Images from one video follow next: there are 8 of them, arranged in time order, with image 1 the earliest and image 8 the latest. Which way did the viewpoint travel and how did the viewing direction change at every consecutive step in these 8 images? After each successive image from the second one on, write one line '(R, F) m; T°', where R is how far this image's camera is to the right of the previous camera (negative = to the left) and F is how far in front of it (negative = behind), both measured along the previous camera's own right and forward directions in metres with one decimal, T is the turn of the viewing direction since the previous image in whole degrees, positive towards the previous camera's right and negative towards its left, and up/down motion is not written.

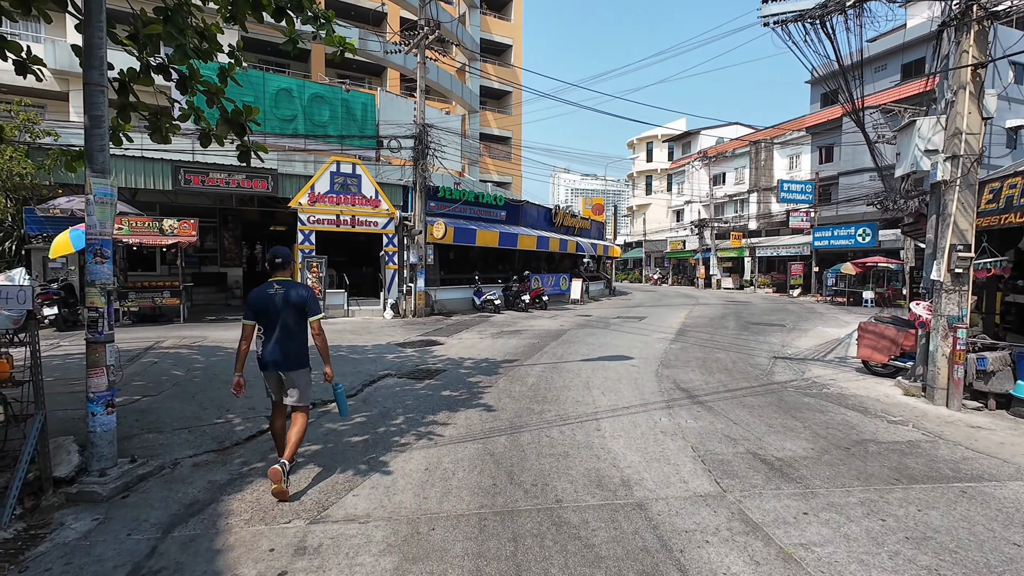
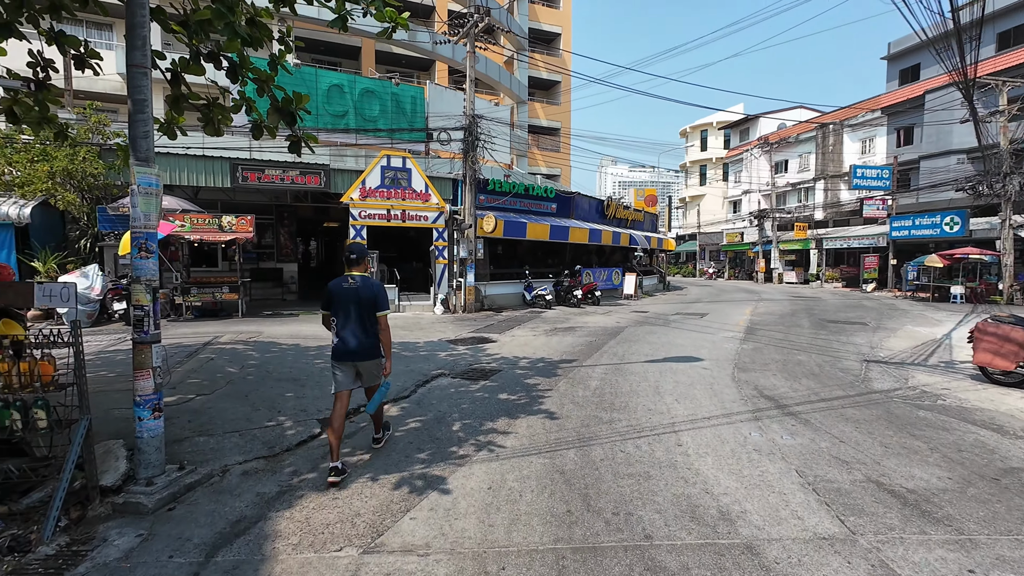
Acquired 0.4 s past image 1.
(-0.2, +0.5) m; -5°
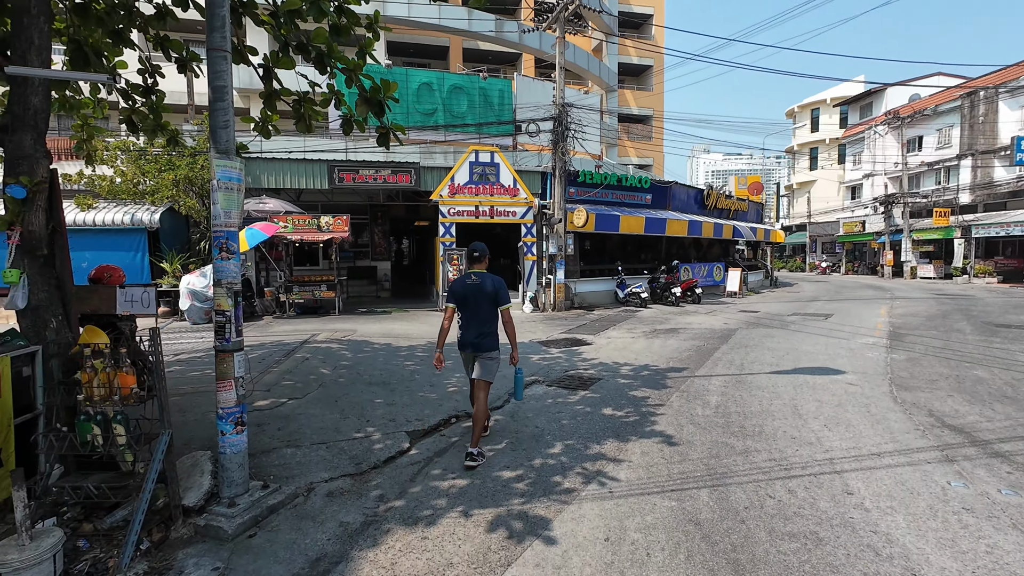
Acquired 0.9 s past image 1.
(-0.2, +0.6) m; -10°
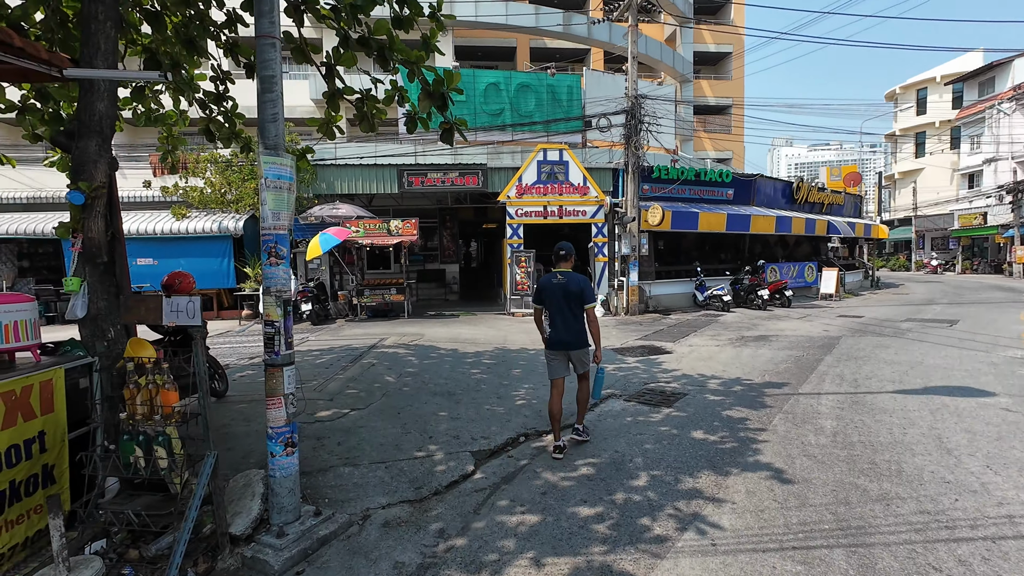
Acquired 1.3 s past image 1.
(-0.1, +0.5) m; -8°
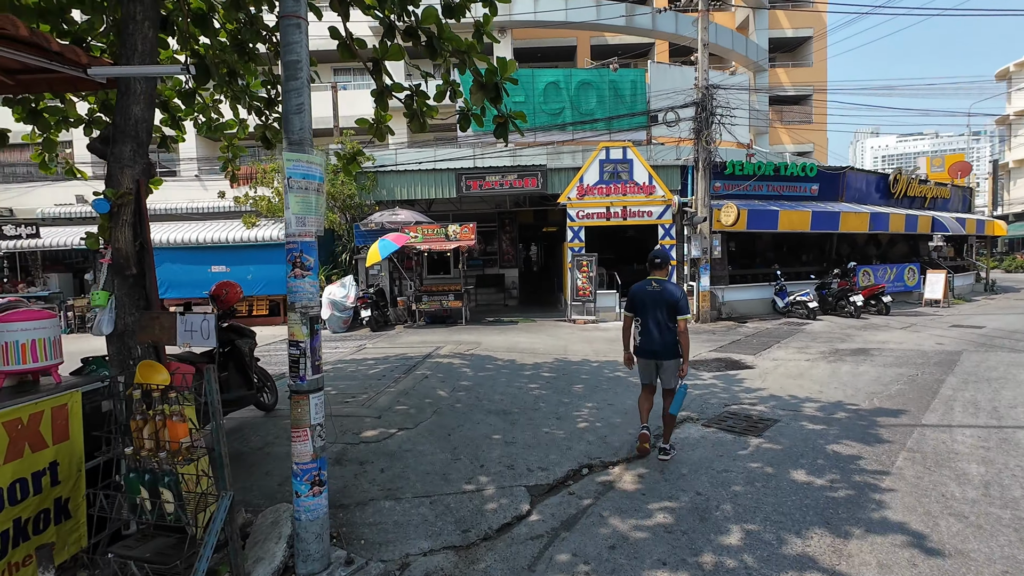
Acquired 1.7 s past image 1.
(0.0, +0.5) m; -7°
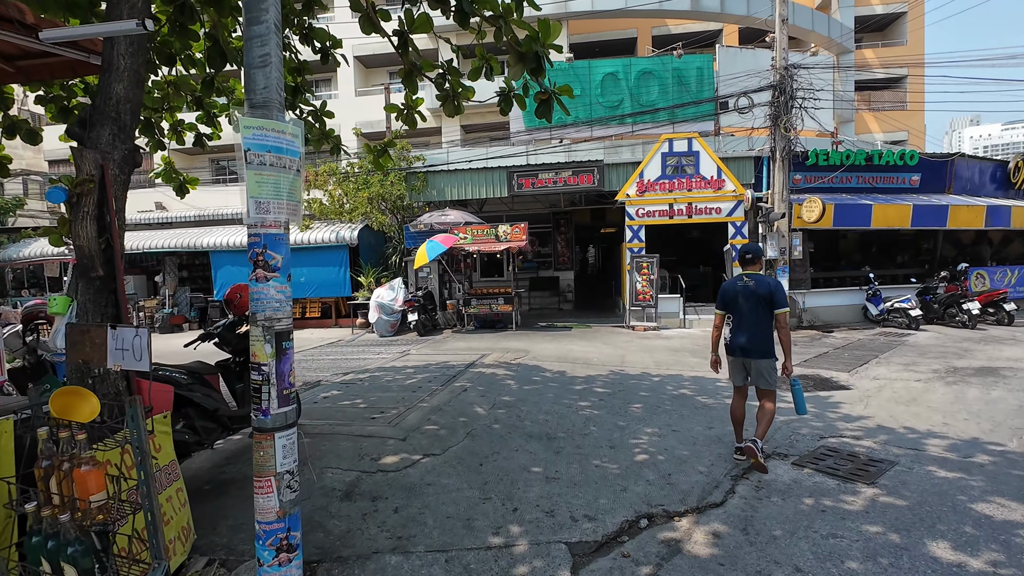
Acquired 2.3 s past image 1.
(+0.1, +0.7) m; -7°
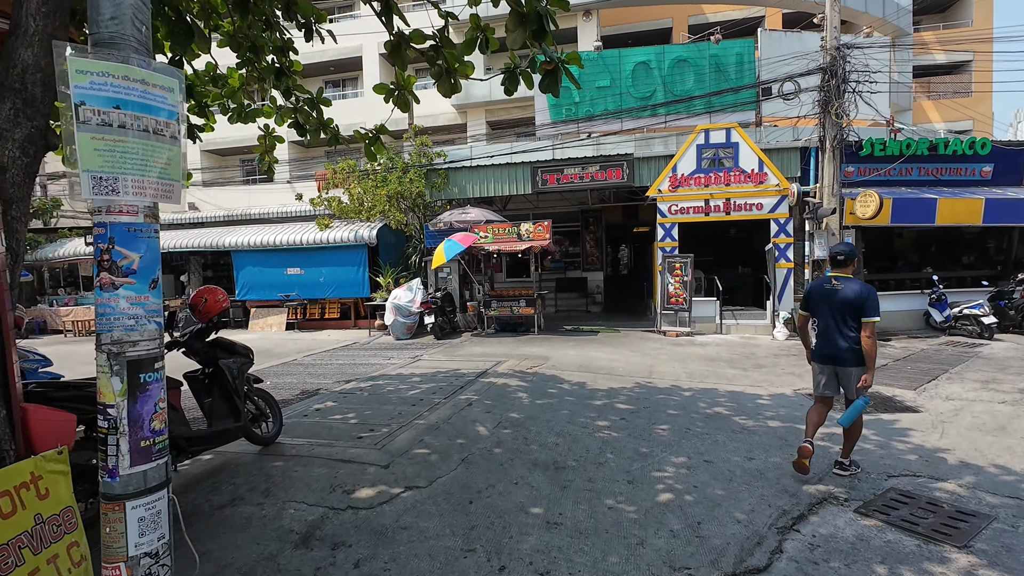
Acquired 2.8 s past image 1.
(+0.2, +0.6) m; -4°
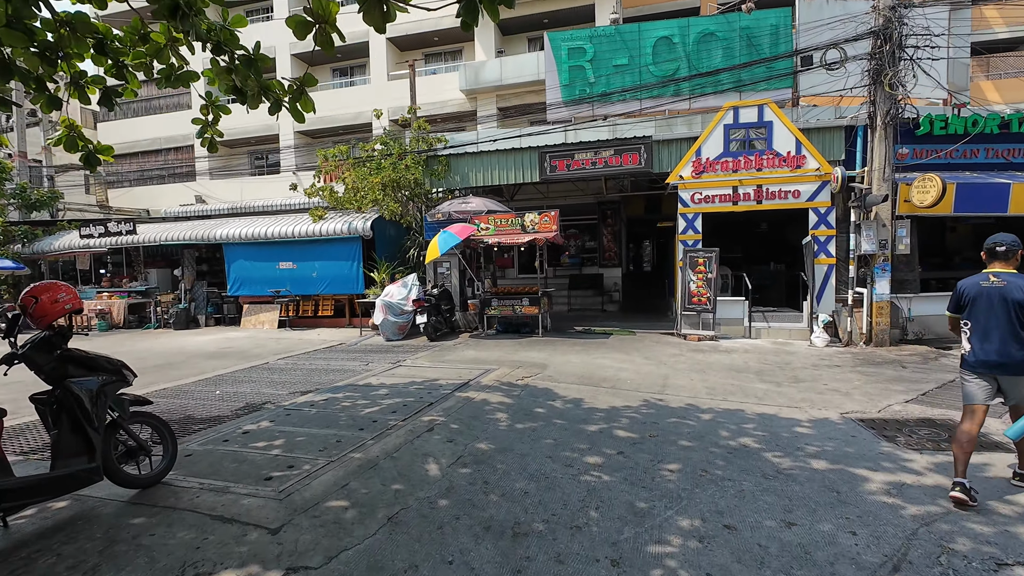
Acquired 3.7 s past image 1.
(+0.5, +1.1) m; -3°
